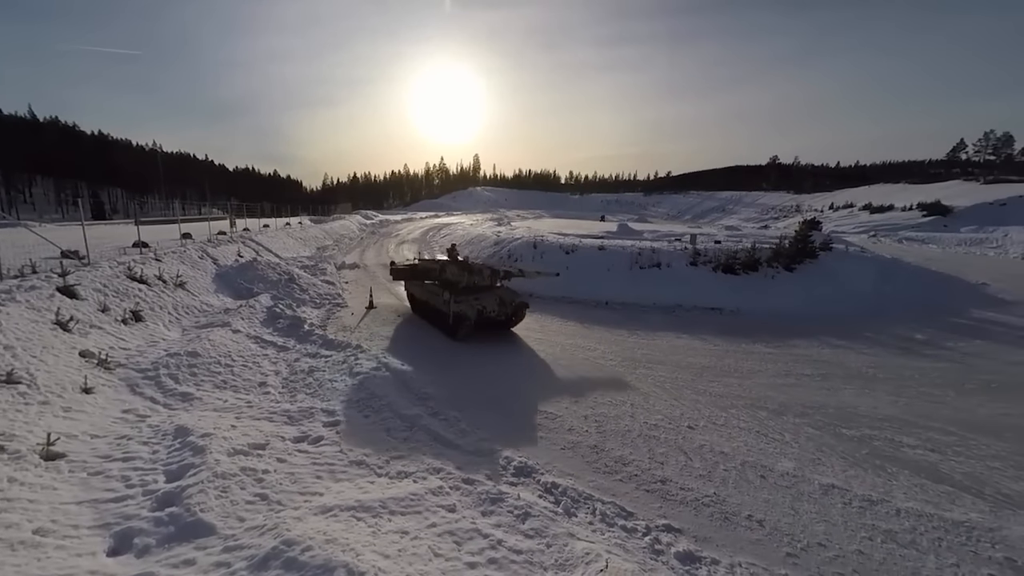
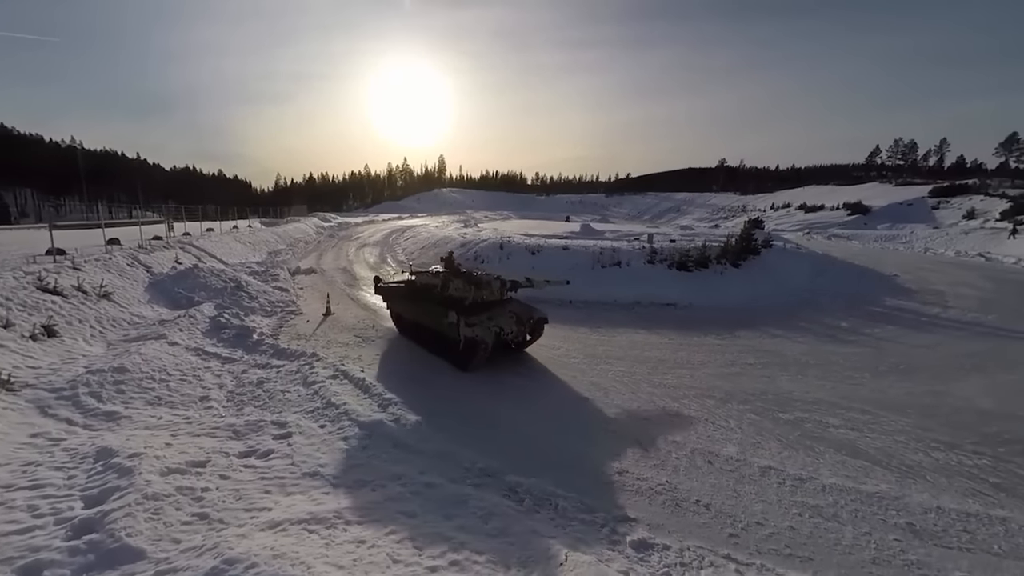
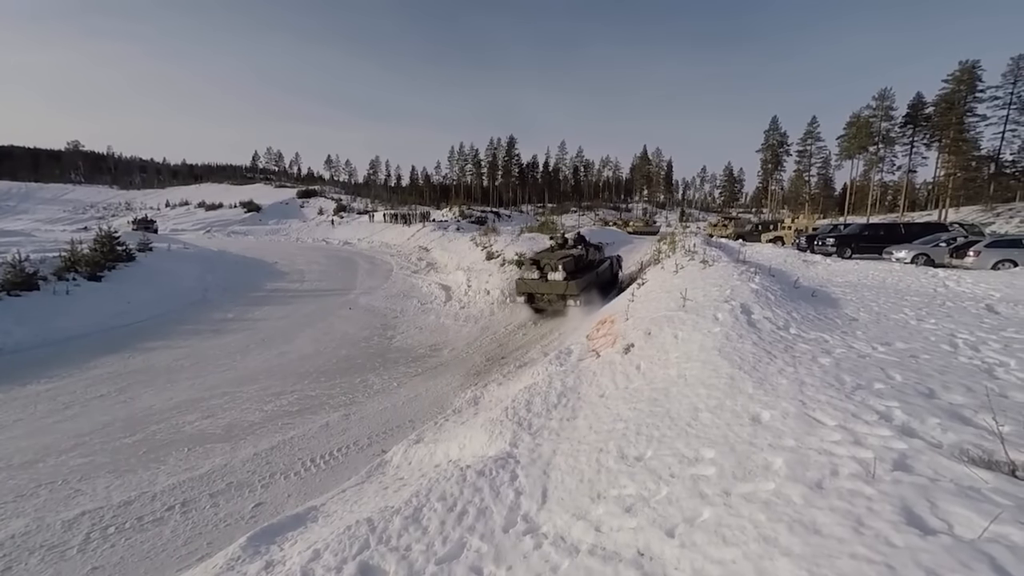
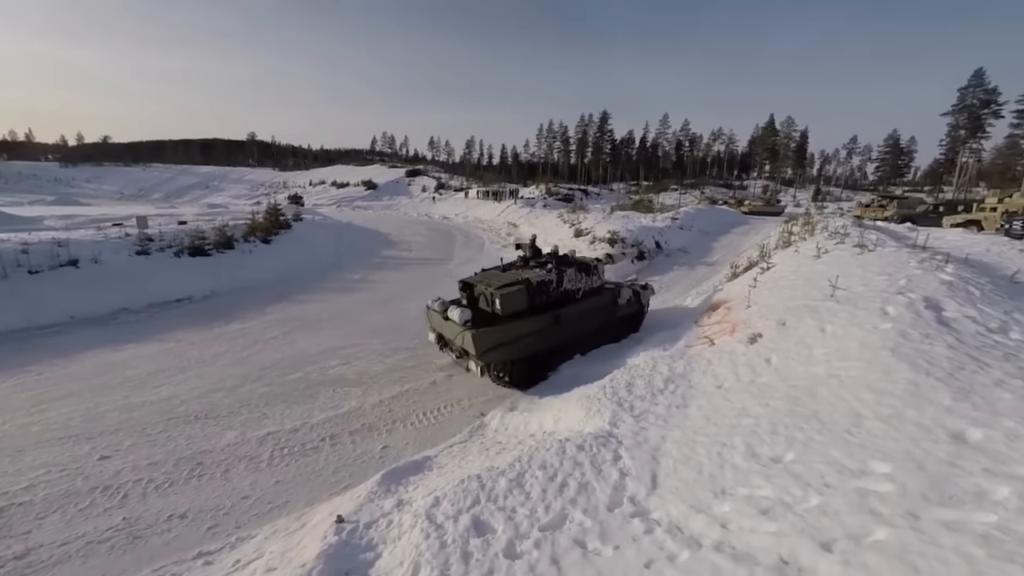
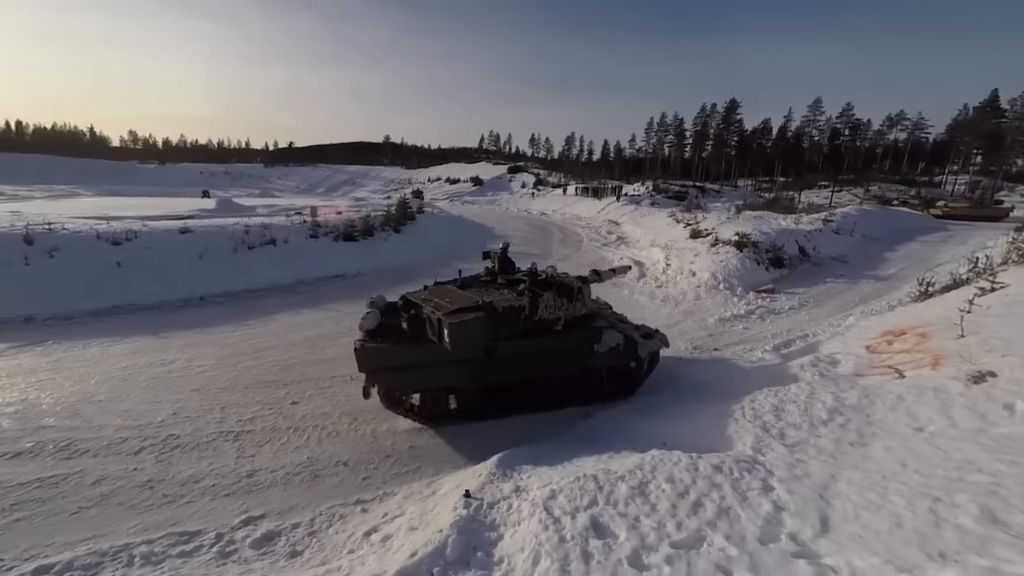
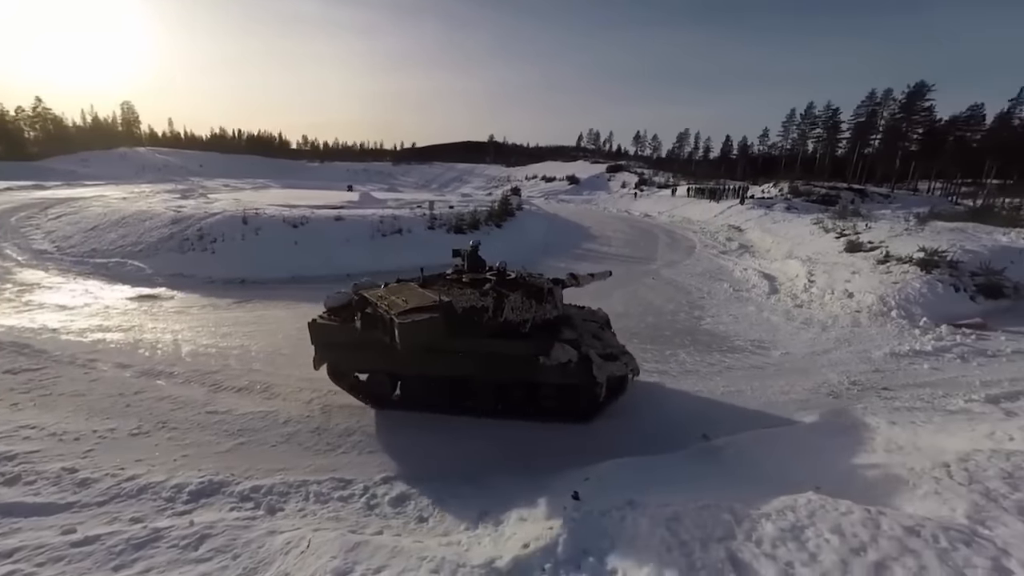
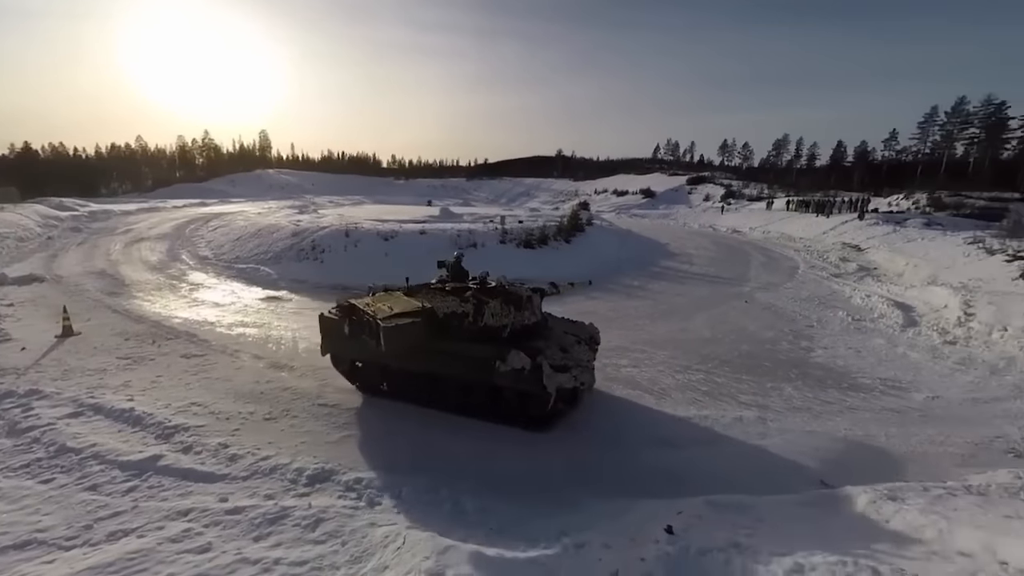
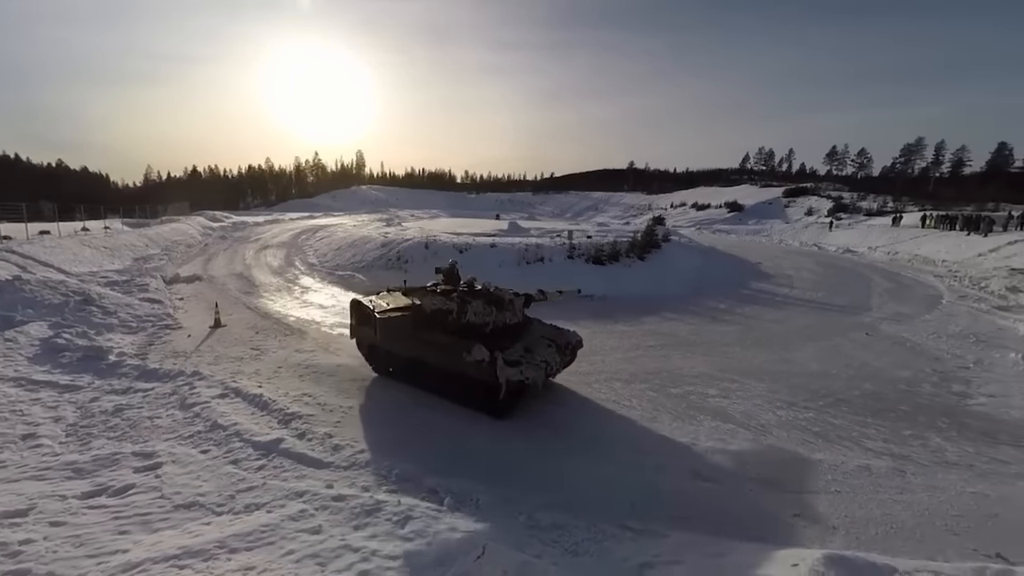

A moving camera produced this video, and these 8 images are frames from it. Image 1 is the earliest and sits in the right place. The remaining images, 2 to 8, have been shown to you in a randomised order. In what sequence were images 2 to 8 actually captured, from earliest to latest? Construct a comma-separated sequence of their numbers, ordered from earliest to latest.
2, 8, 7, 6, 5, 4, 3
